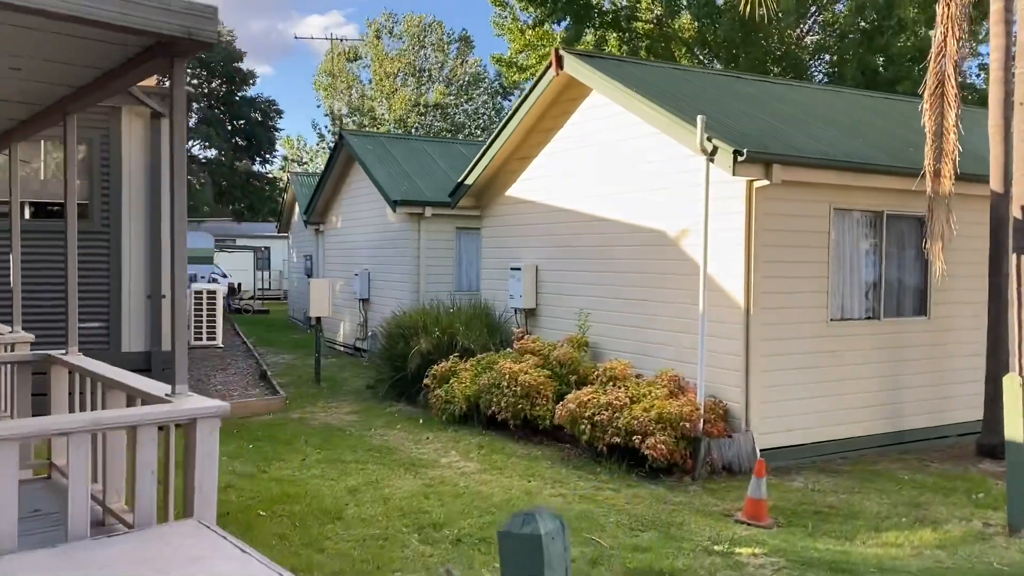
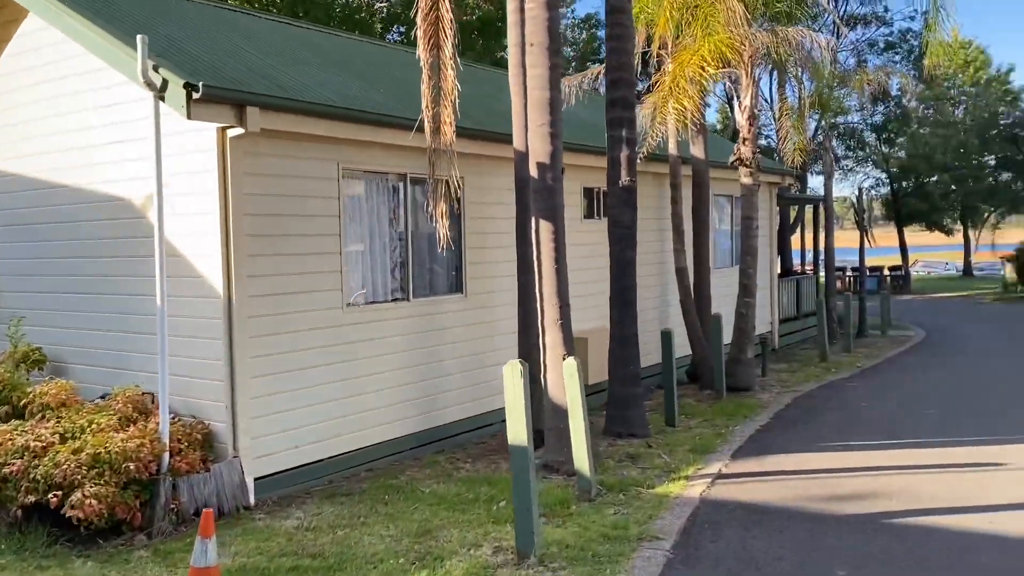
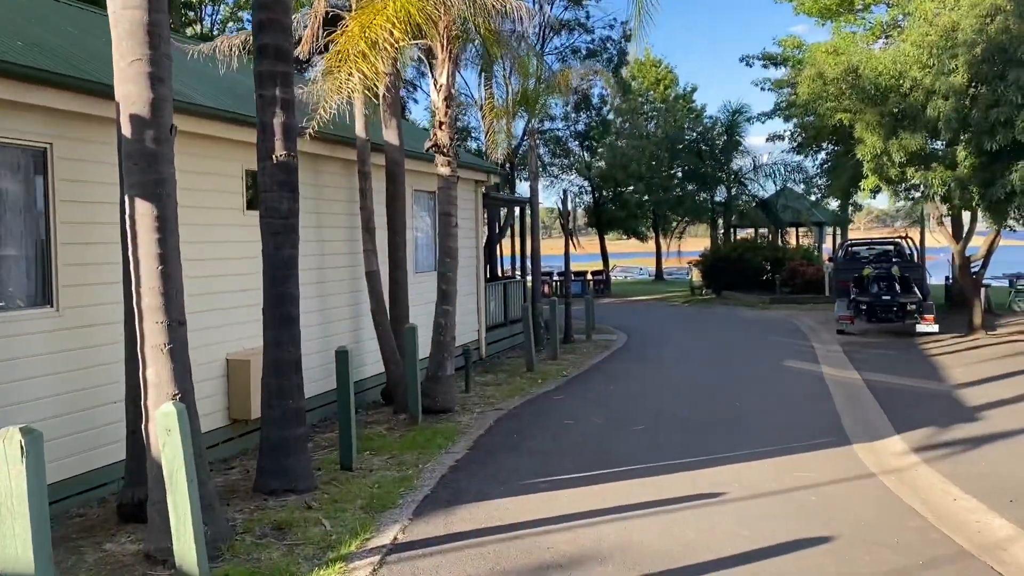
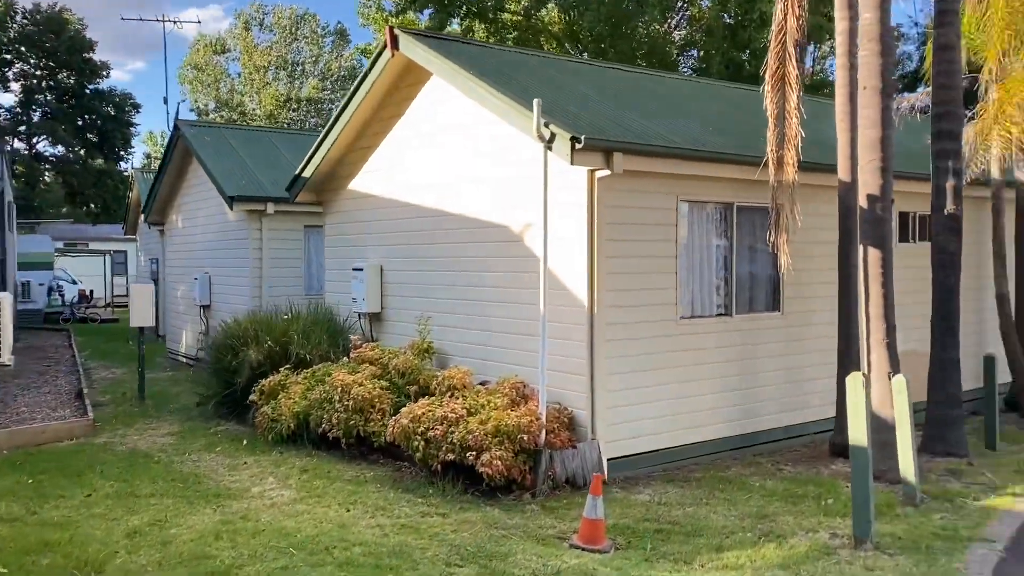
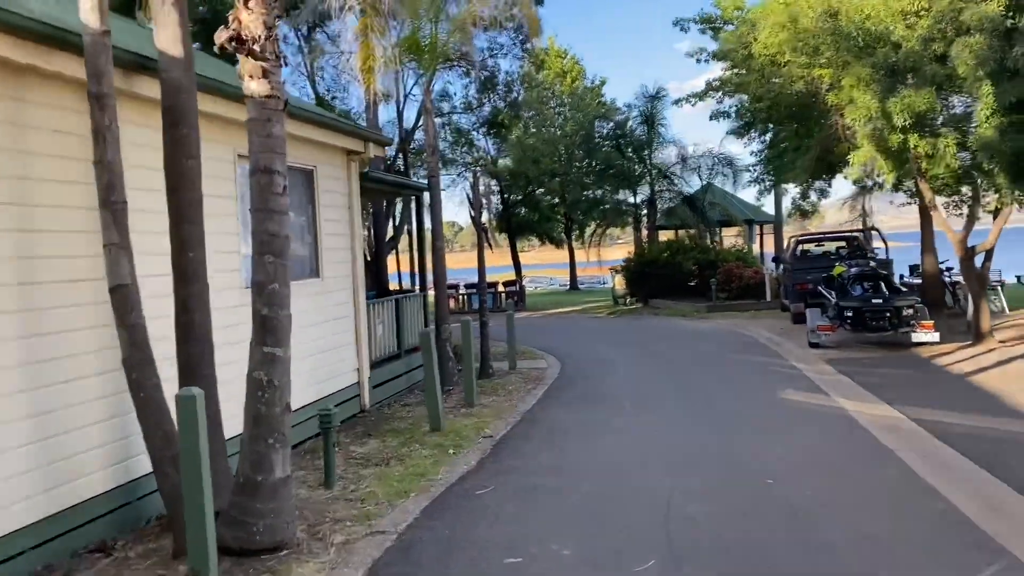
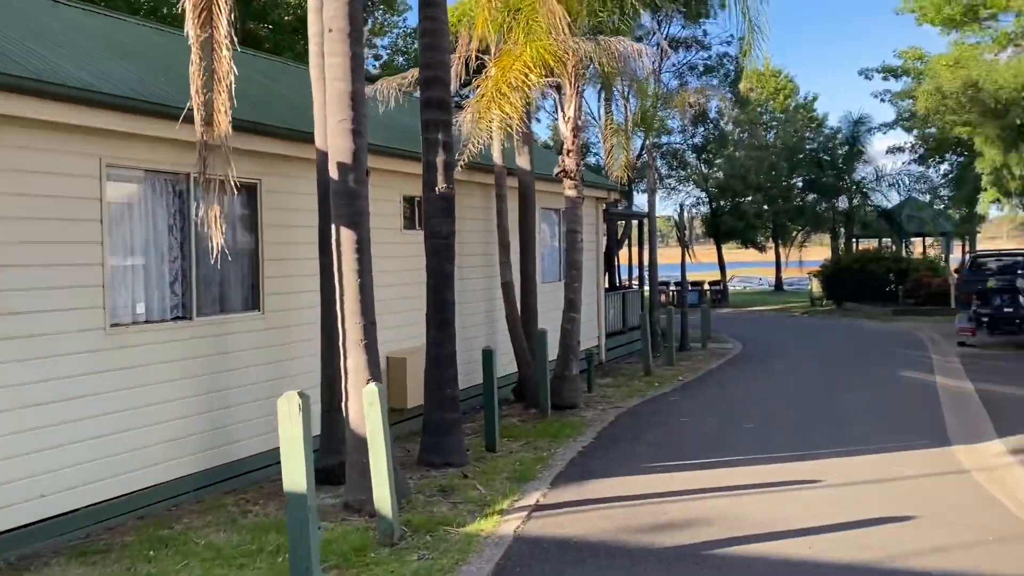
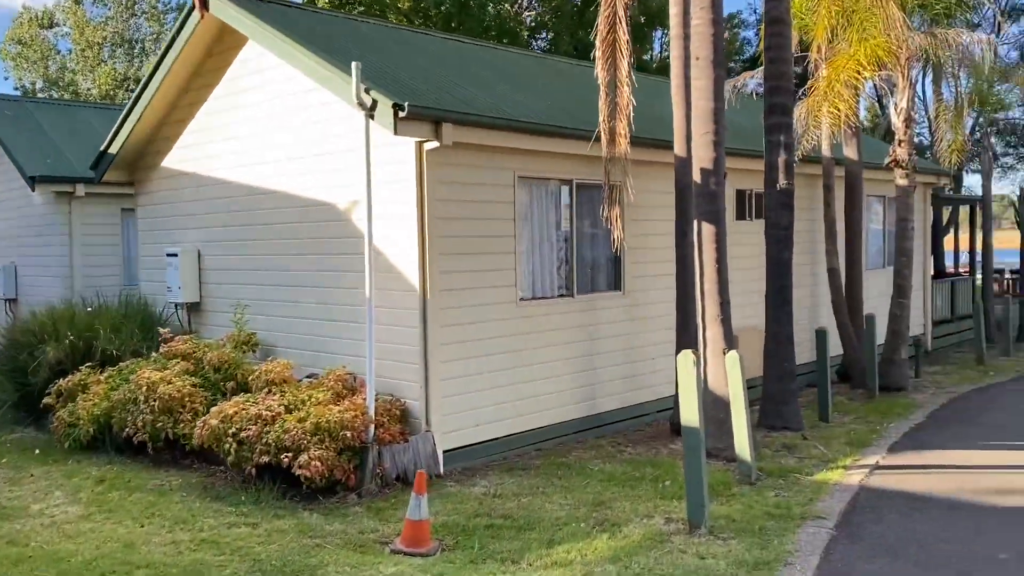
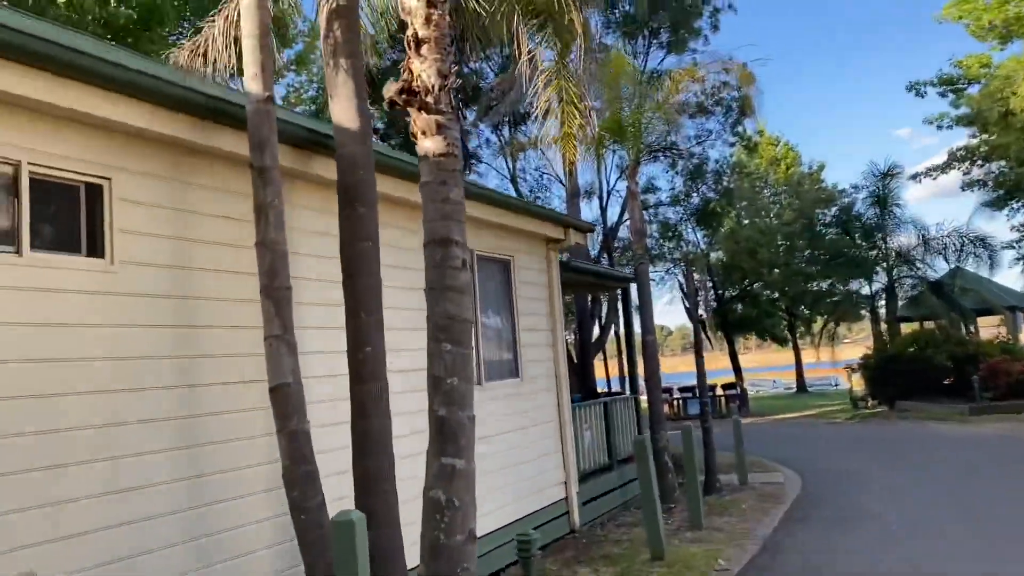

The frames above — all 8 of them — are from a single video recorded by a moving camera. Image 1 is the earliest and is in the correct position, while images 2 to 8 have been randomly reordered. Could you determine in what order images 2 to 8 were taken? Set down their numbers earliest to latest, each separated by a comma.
4, 7, 2, 6, 3, 5, 8
